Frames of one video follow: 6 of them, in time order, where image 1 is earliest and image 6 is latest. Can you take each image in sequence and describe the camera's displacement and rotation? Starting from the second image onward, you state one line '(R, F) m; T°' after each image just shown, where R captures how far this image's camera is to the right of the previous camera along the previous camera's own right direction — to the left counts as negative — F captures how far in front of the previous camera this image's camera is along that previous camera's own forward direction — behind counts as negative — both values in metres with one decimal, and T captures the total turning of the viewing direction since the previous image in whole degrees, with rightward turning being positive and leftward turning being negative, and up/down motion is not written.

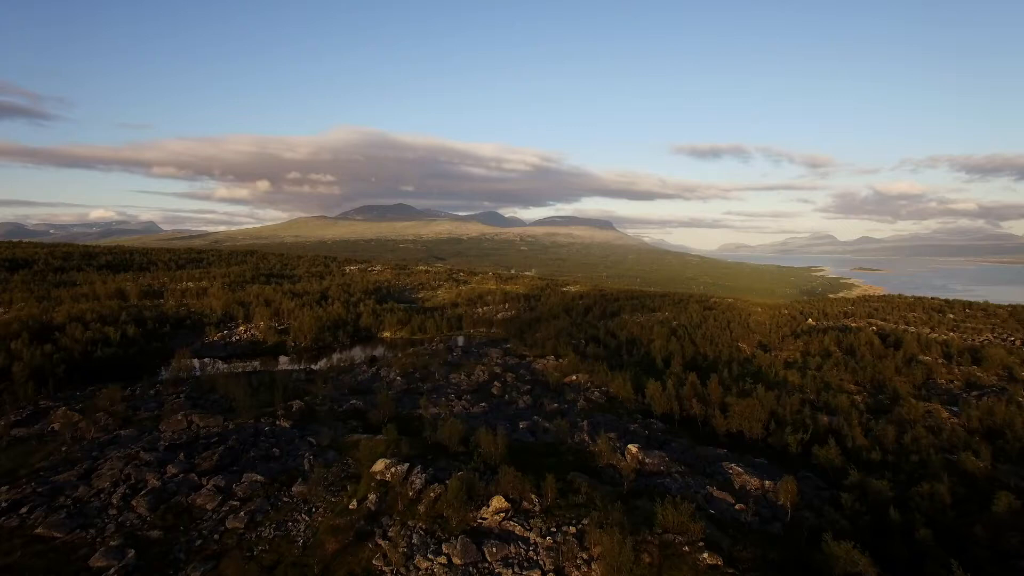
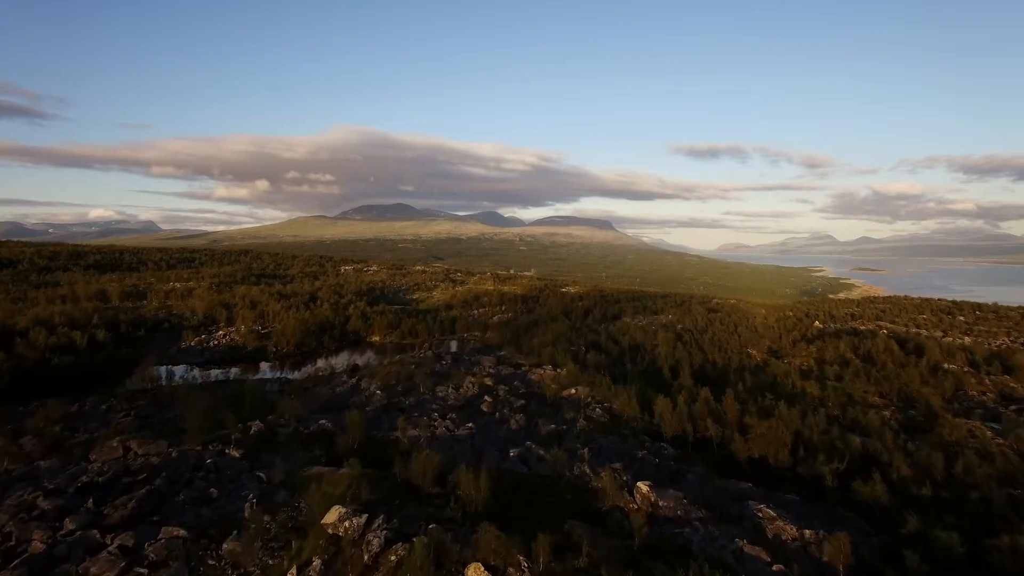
(+0.1, +1.3) m; 0°
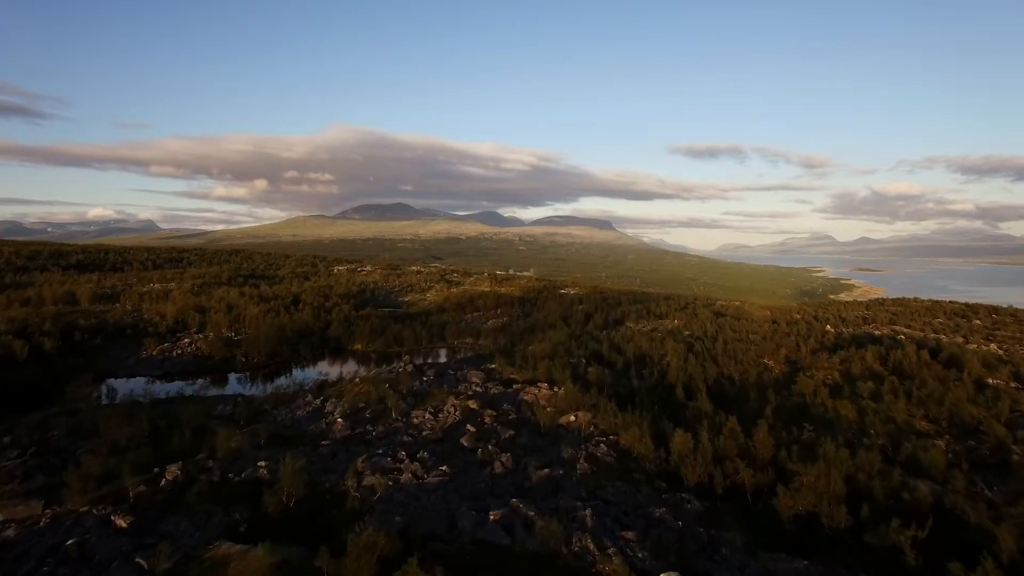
(+0.1, +1.9) m; 0°
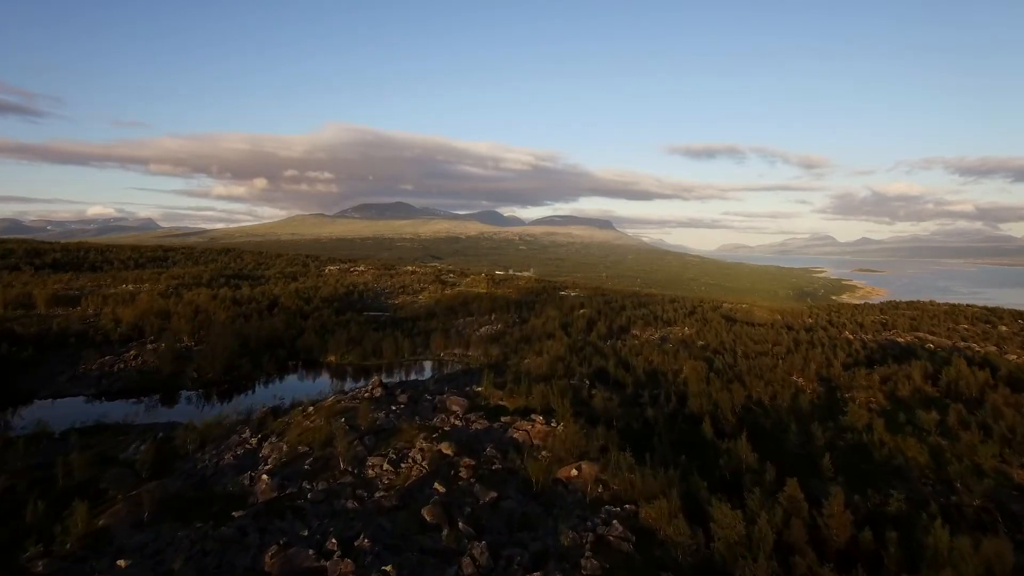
(+0.1, +2.5) m; 0°
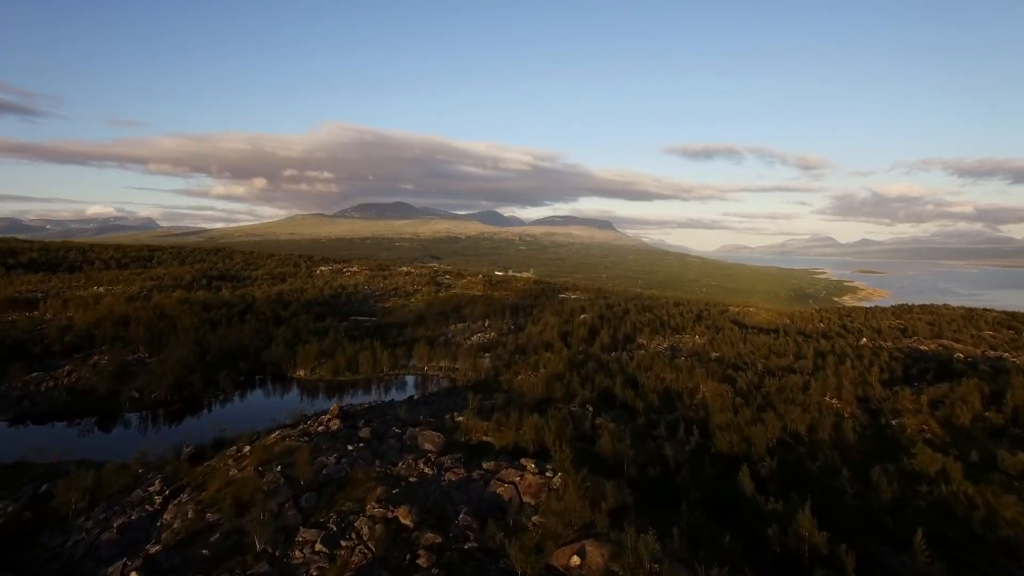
(+0.1, +2.2) m; 0°
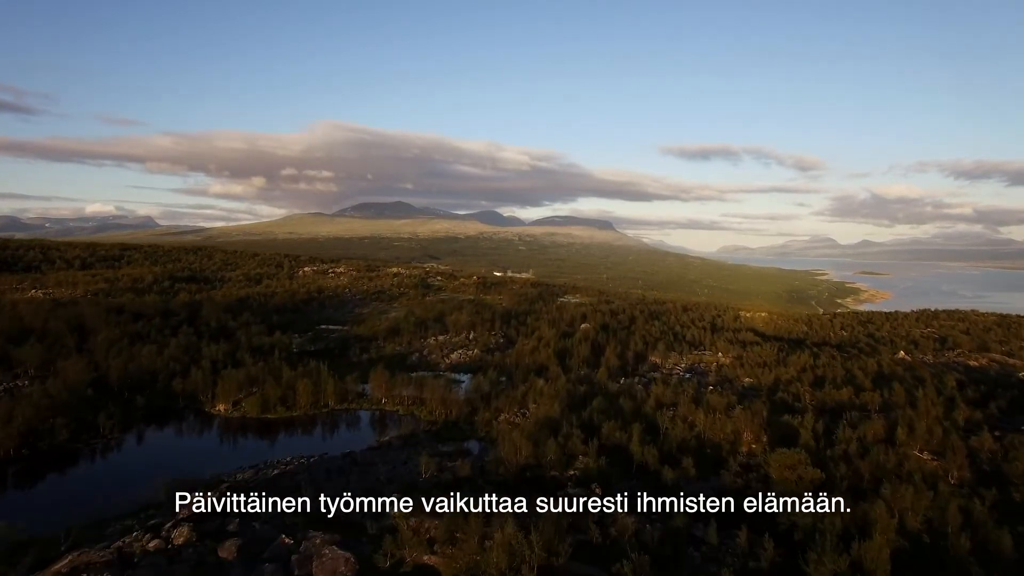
(+0.3, +4.0) m; 0°
